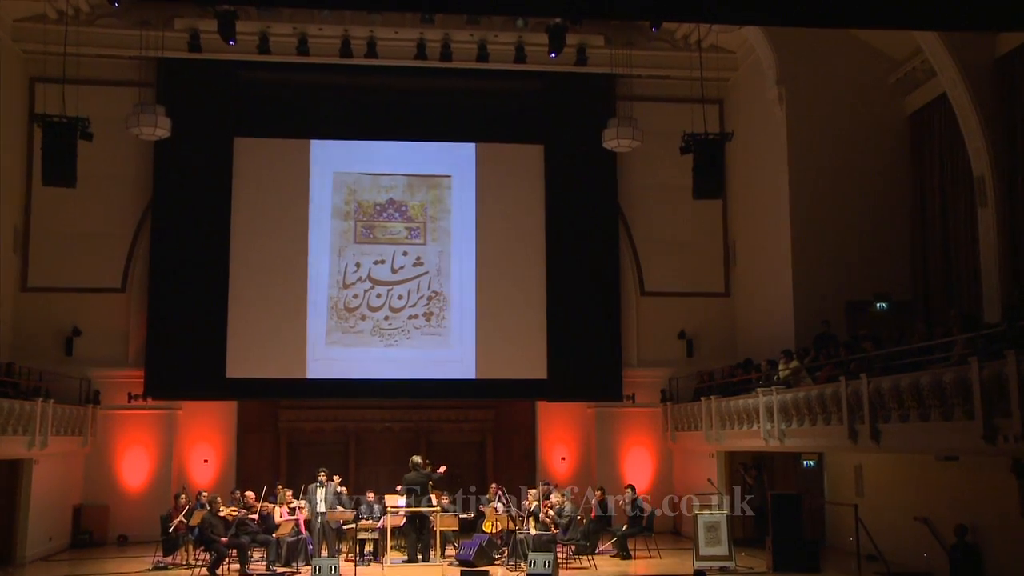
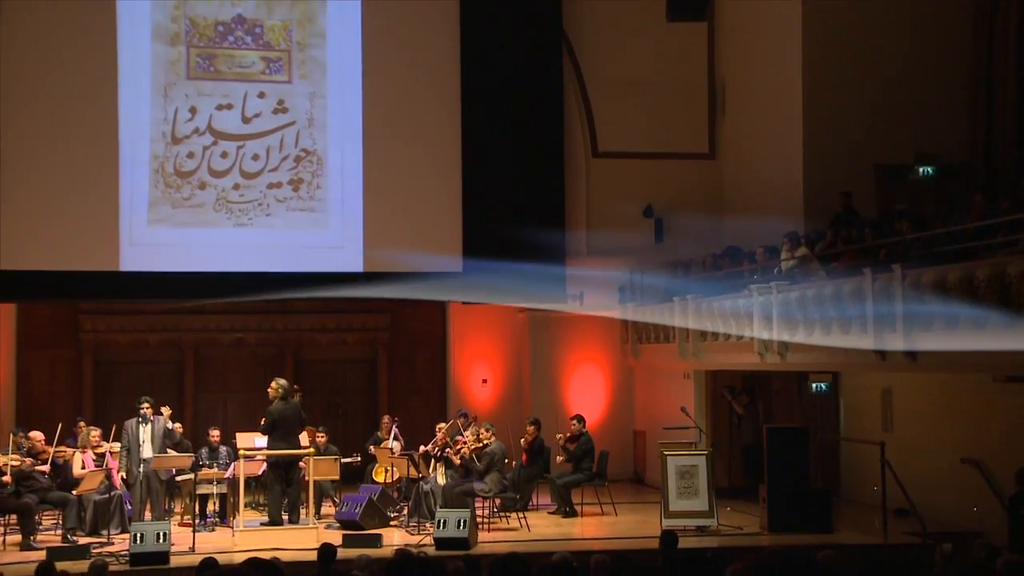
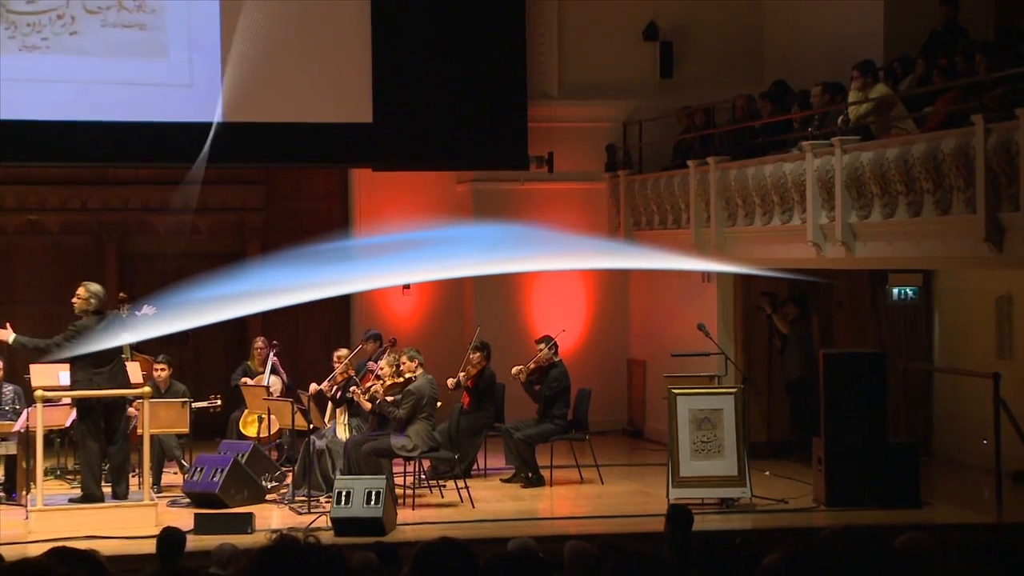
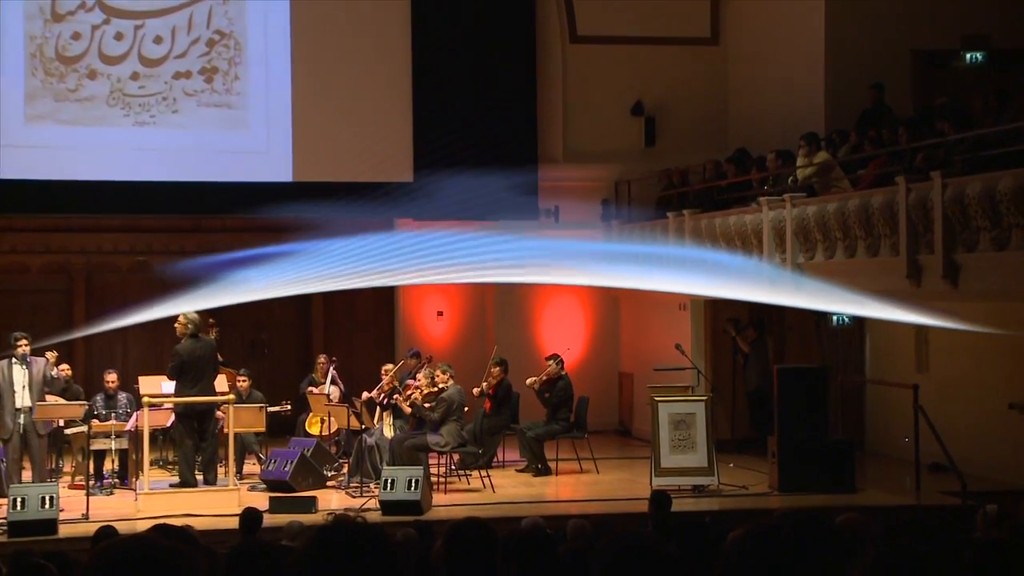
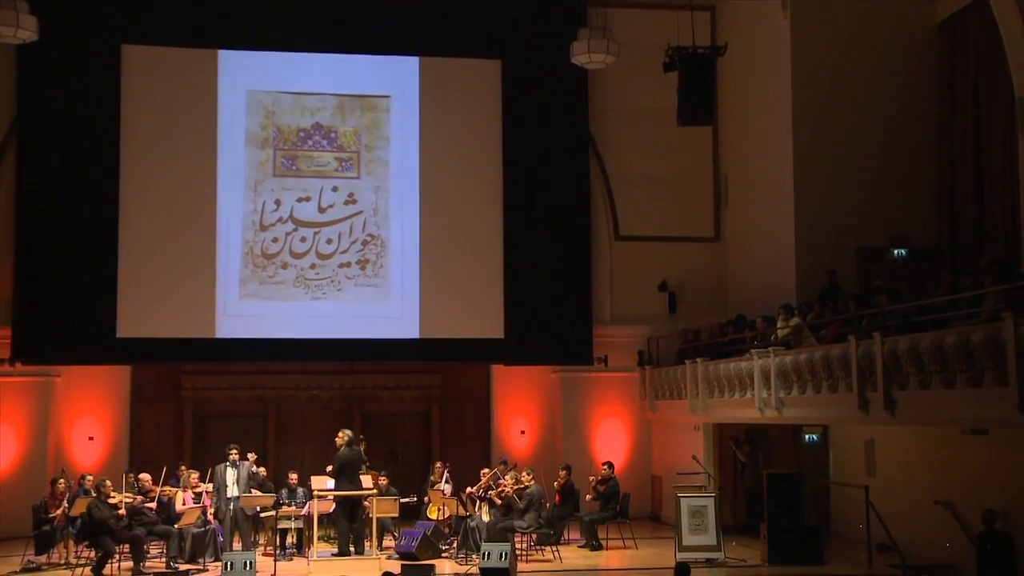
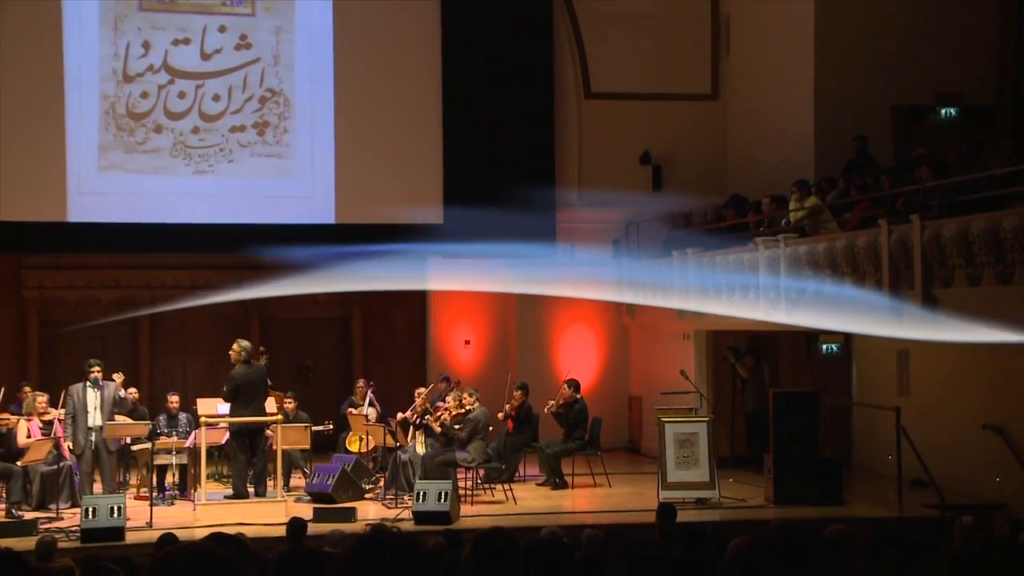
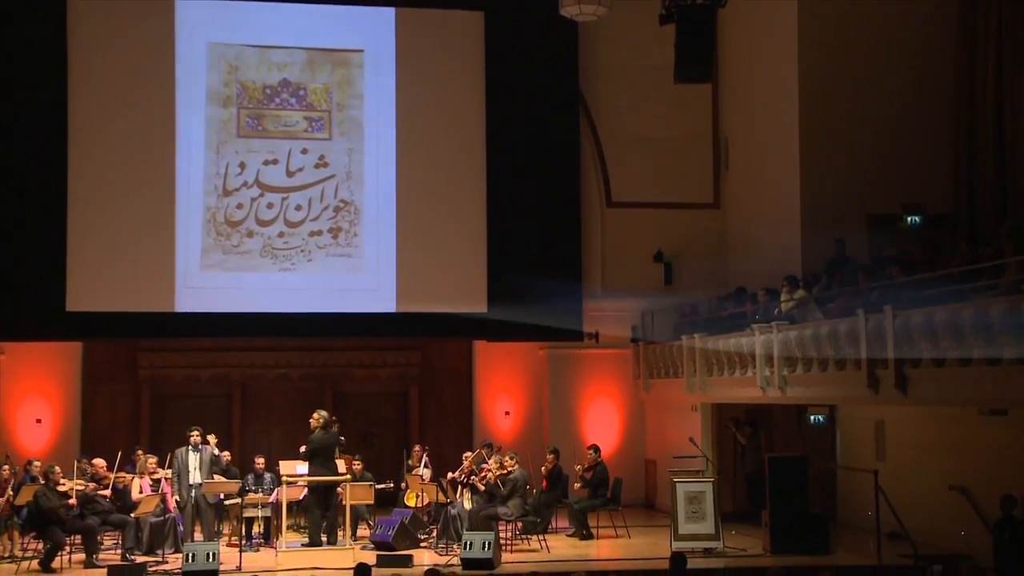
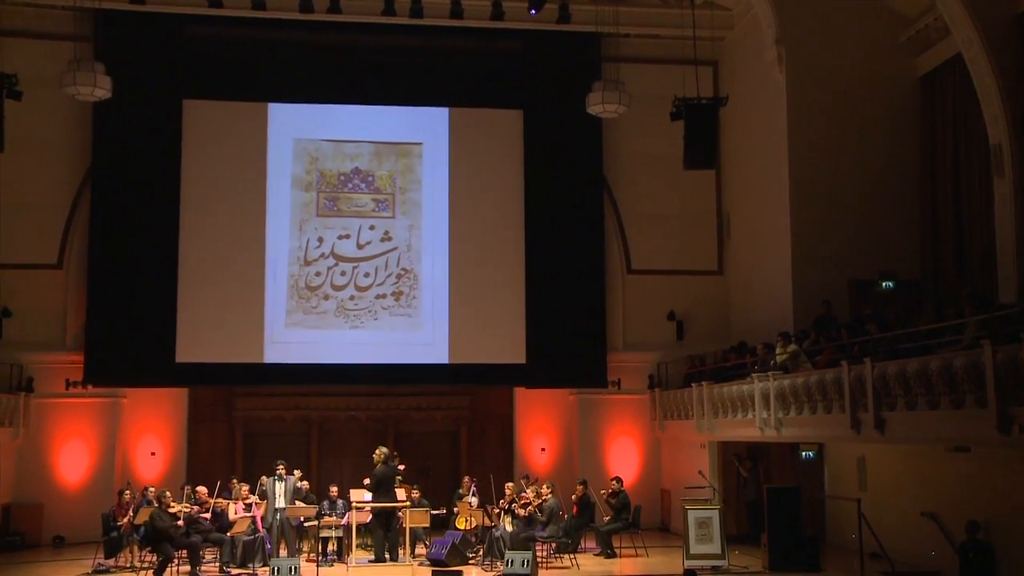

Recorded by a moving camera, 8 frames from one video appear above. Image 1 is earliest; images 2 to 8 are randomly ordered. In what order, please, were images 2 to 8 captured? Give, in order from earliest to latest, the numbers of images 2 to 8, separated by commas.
8, 5, 7, 2, 6, 4, 3
